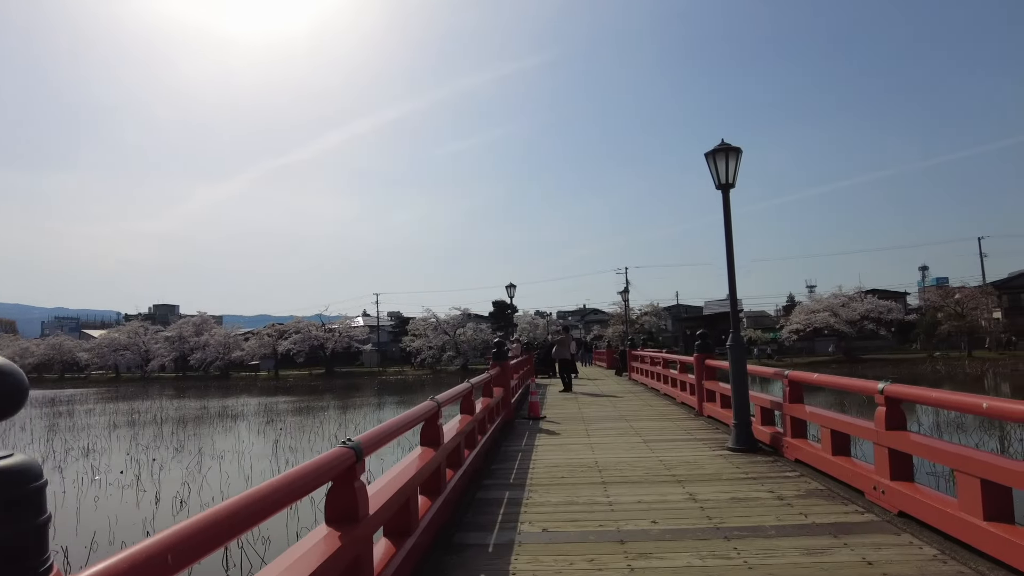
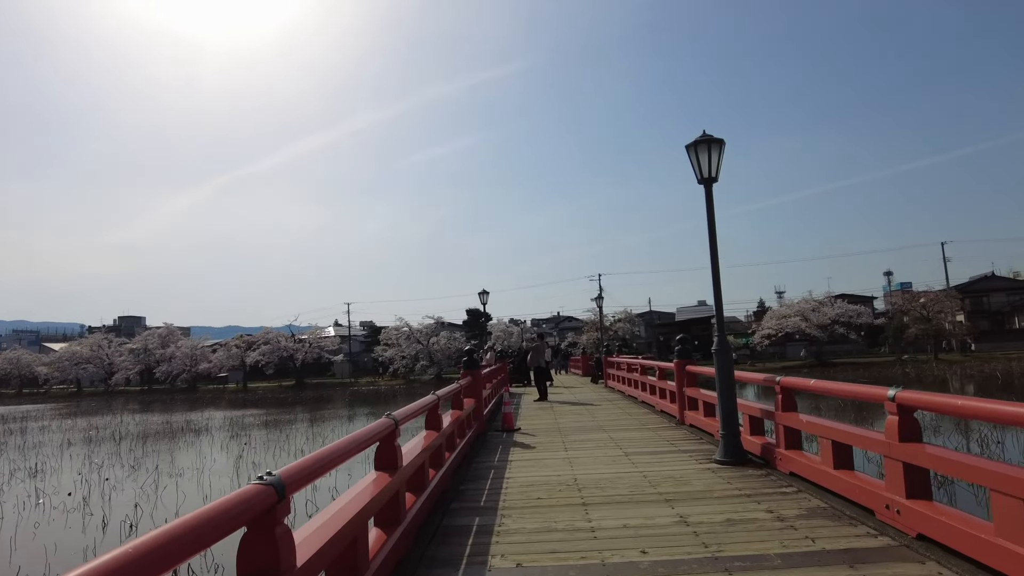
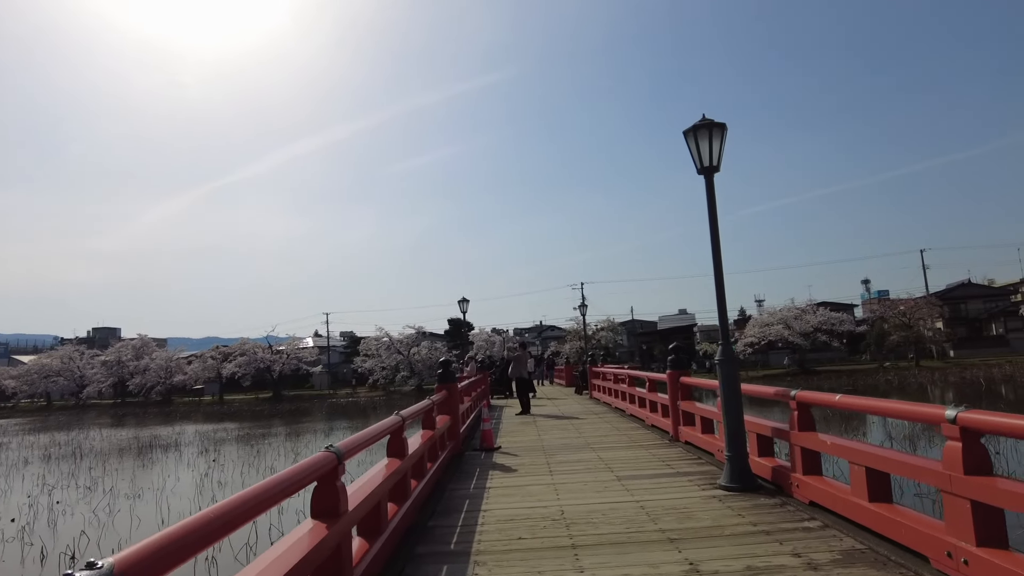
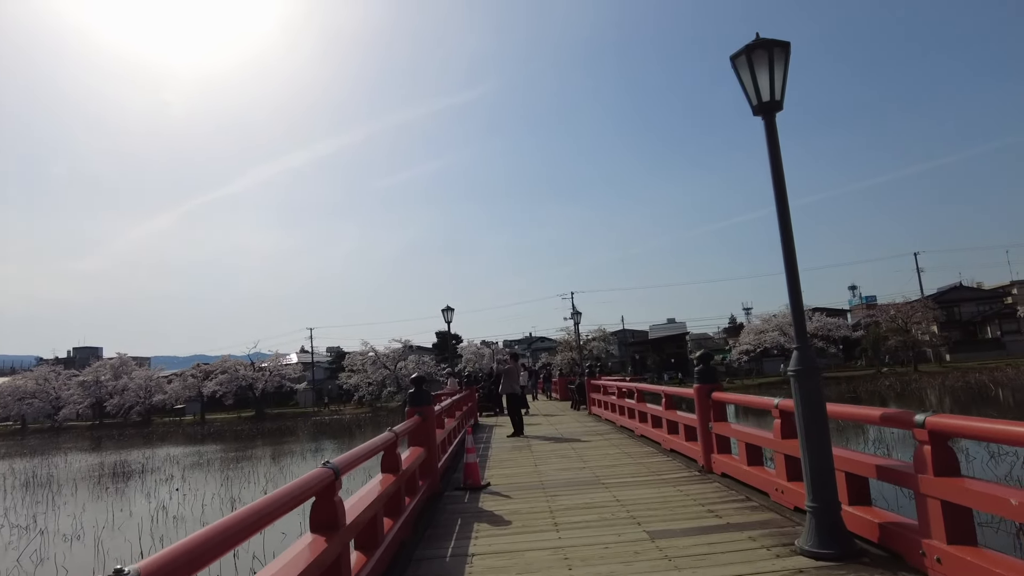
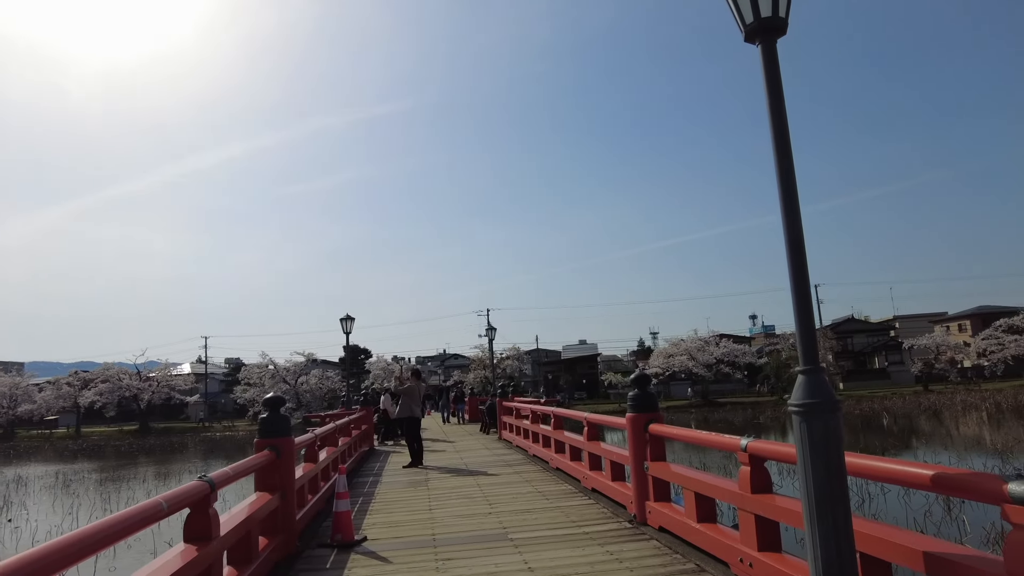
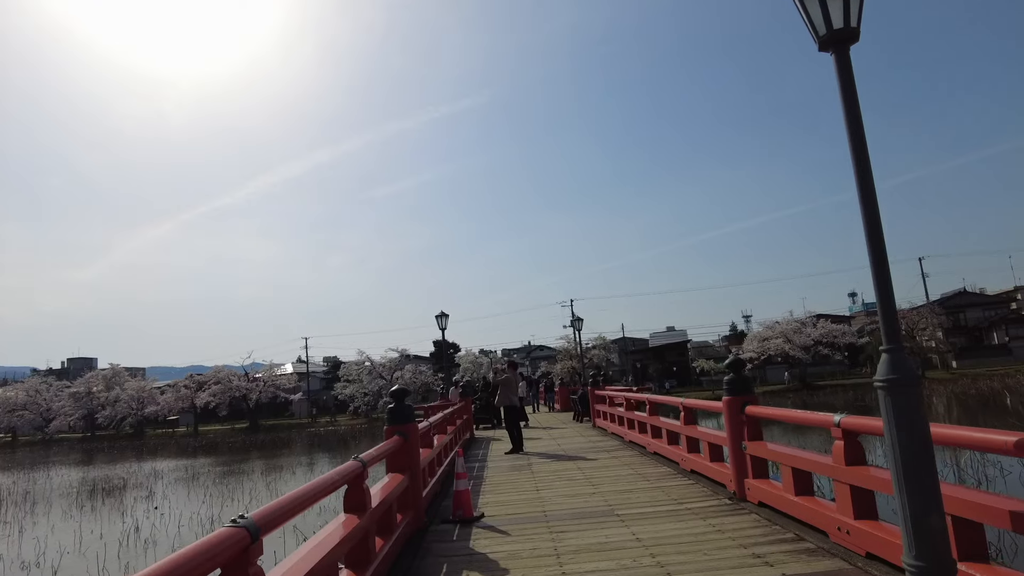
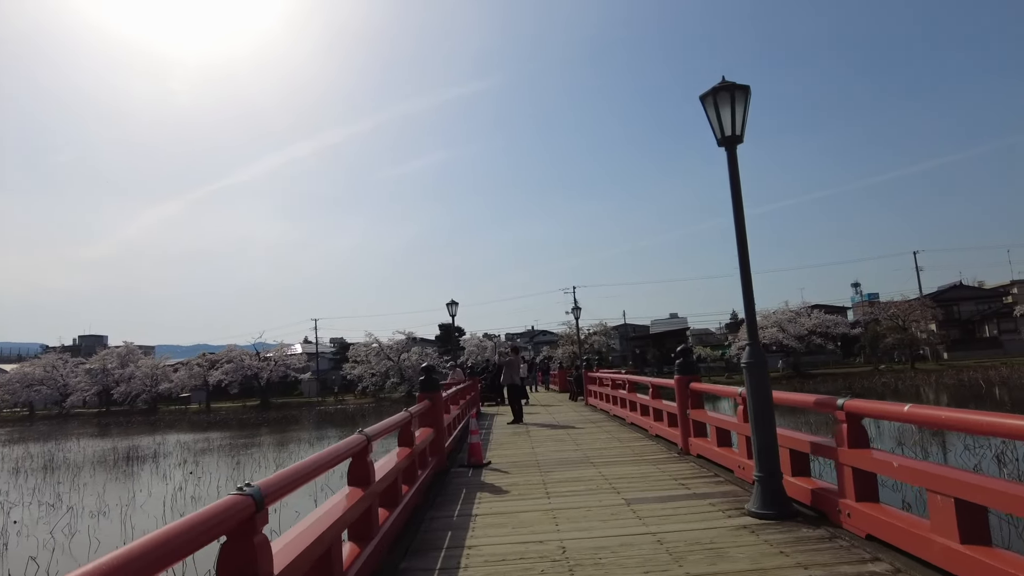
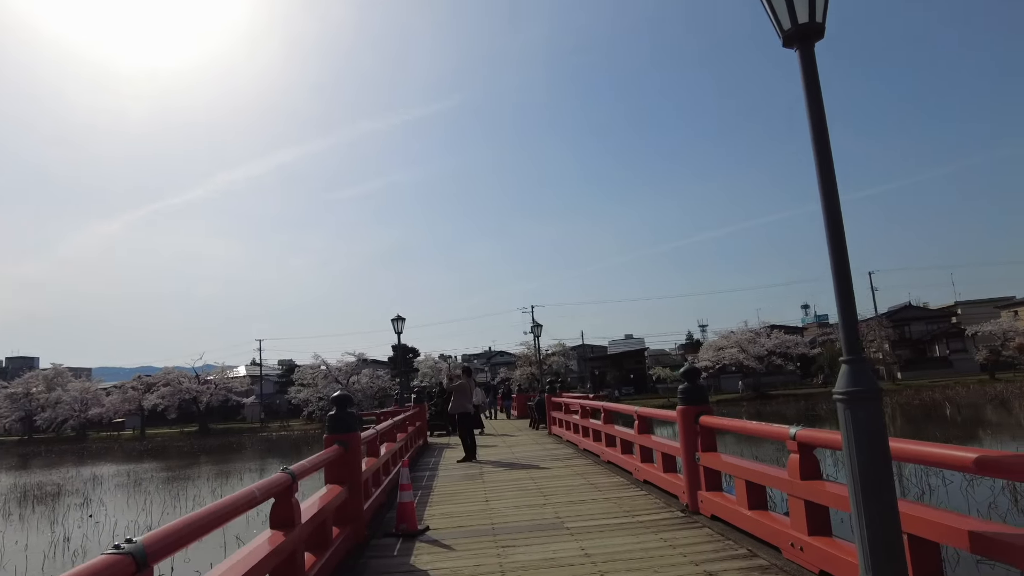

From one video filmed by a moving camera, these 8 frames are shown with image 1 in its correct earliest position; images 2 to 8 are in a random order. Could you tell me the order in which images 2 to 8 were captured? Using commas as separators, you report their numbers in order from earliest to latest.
2, 3, 7, 4, 6, 8, 5
